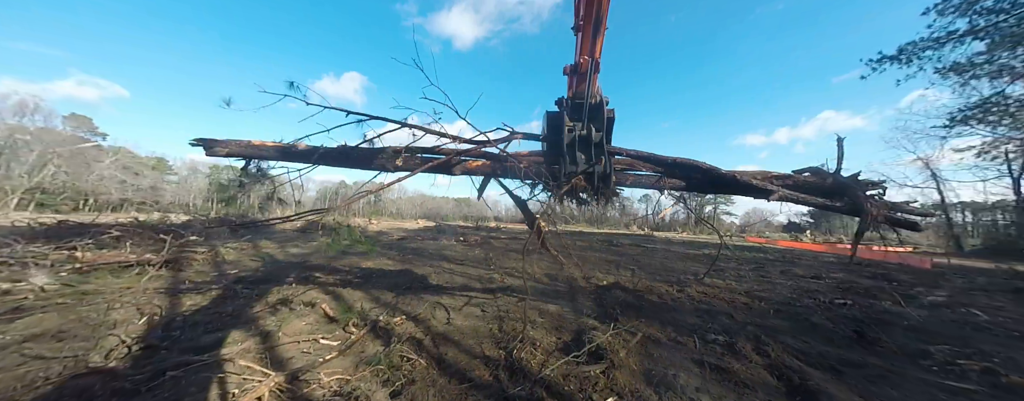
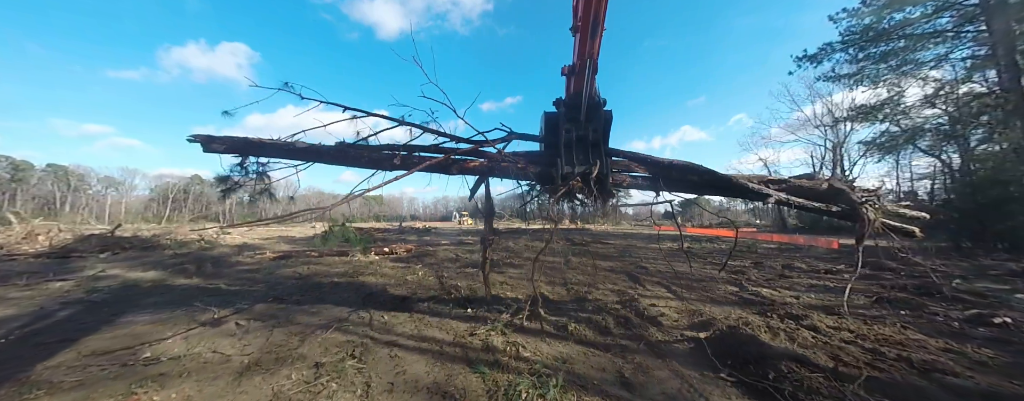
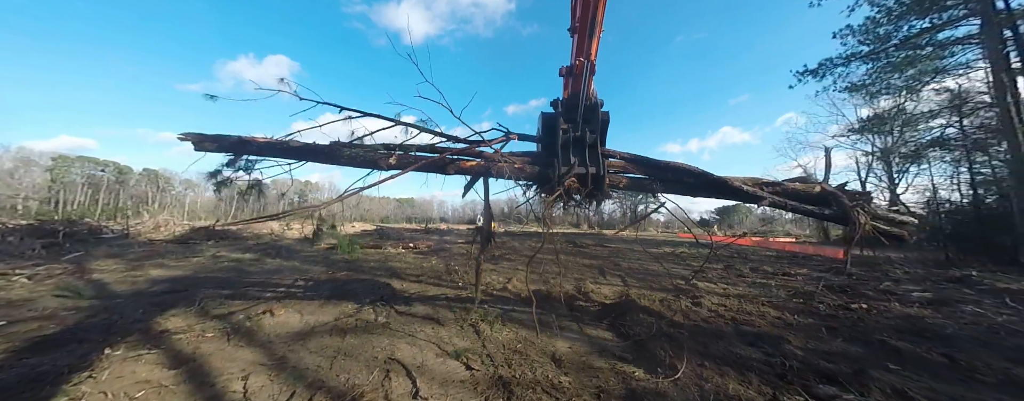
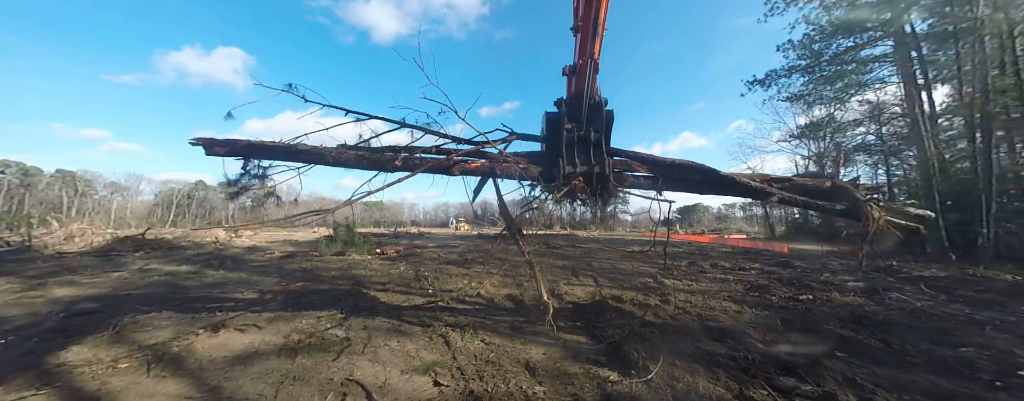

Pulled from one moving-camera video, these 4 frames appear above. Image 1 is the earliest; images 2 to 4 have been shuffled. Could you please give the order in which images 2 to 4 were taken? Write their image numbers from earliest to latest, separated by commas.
3, 4, 2
